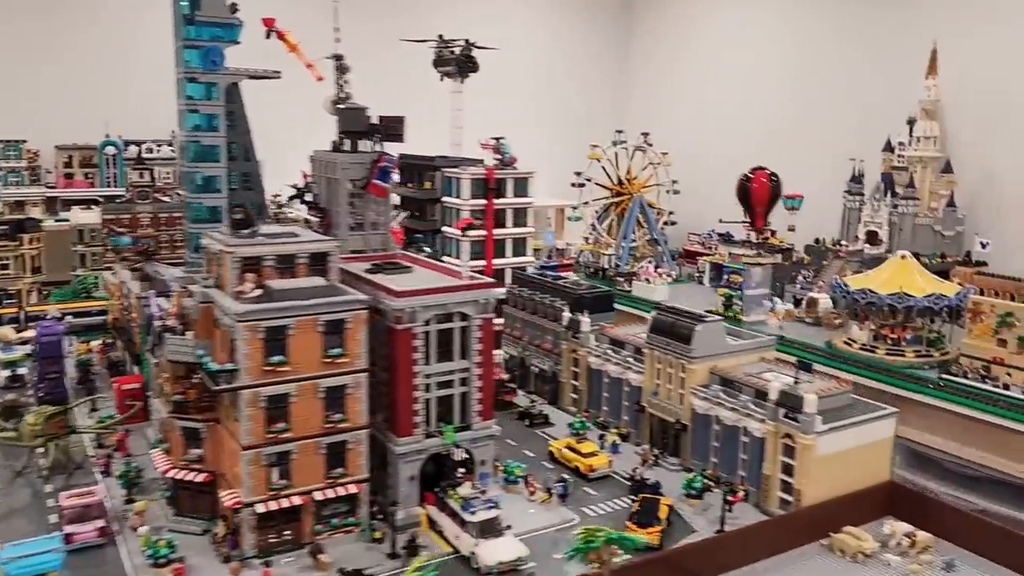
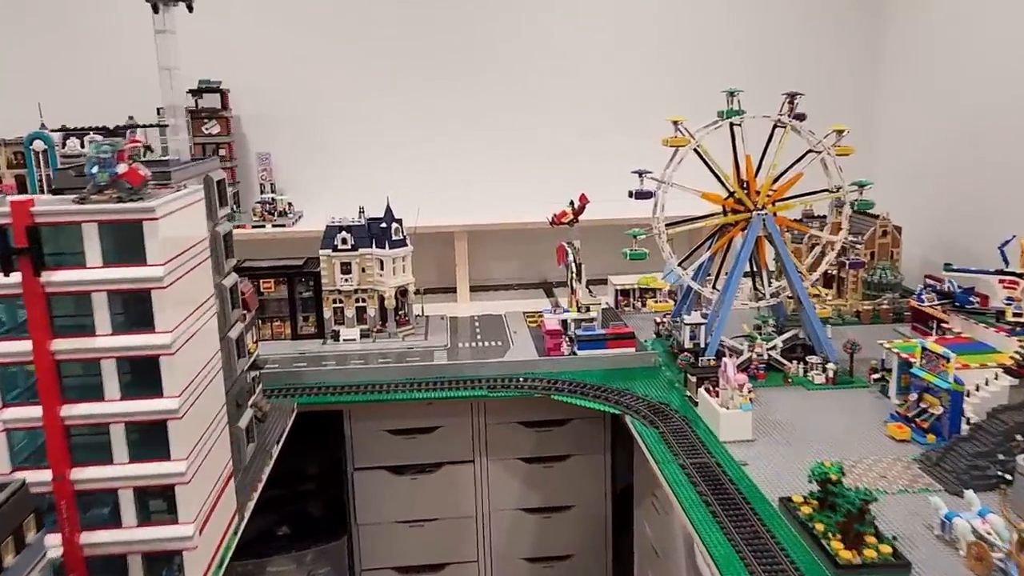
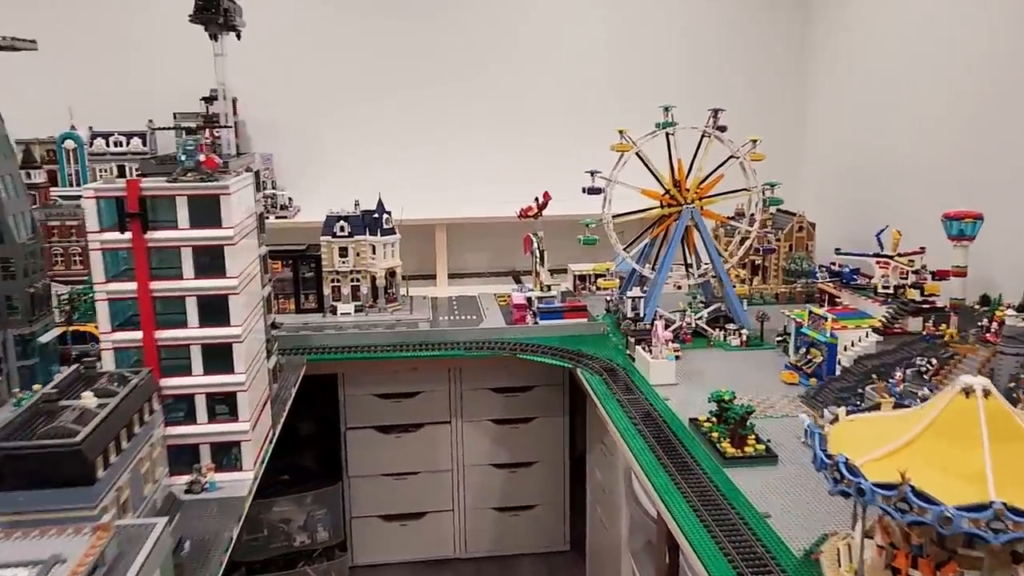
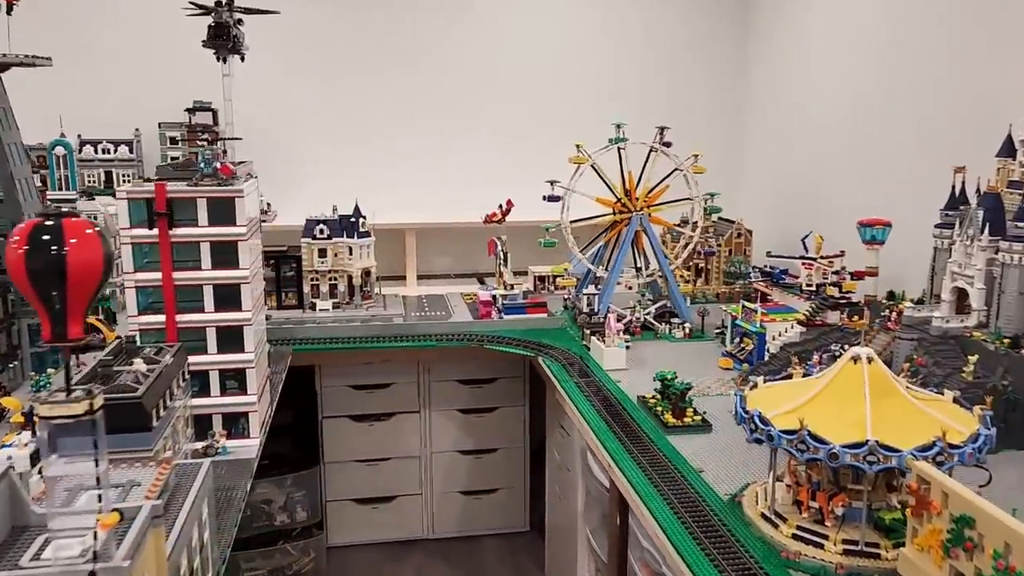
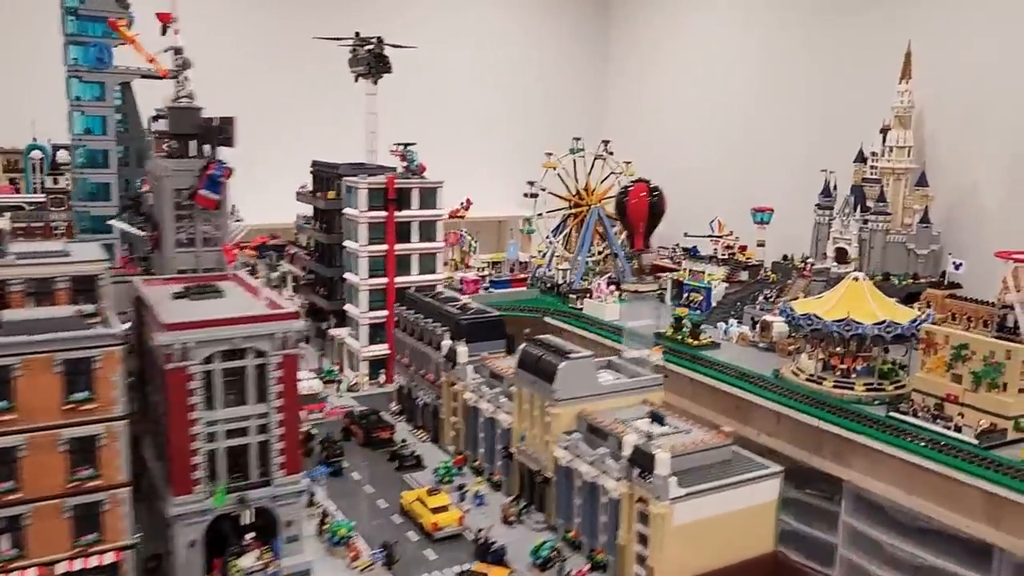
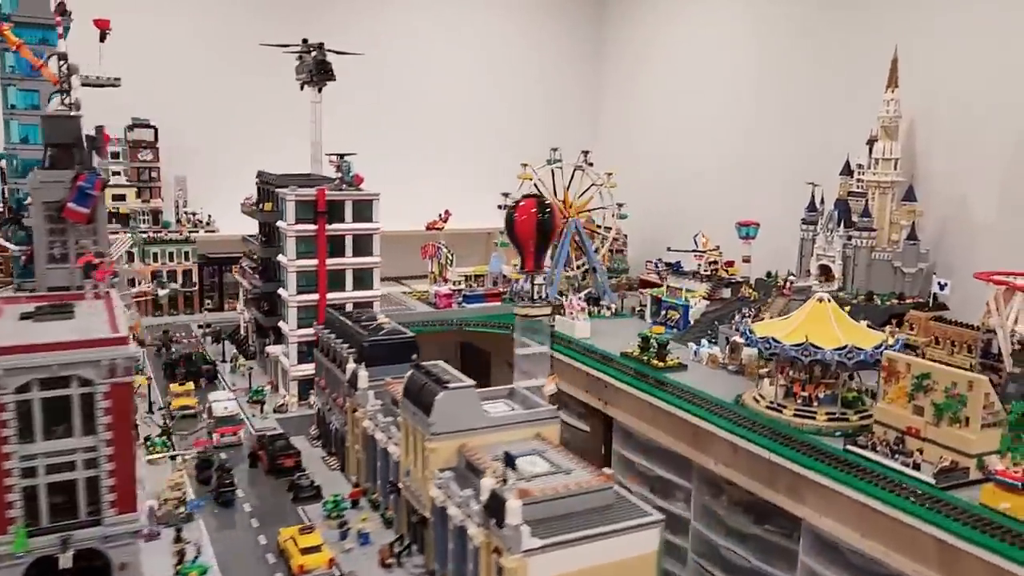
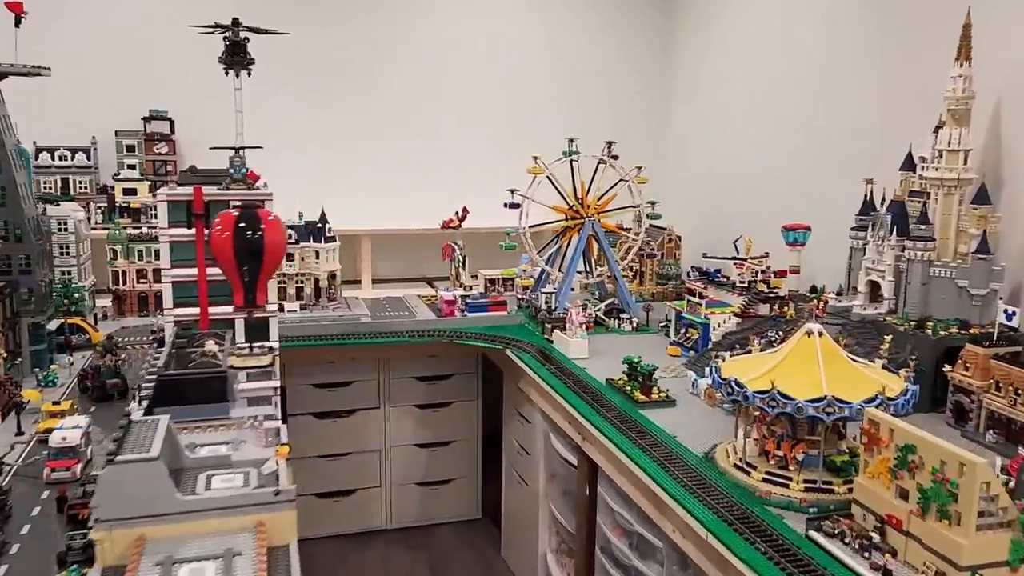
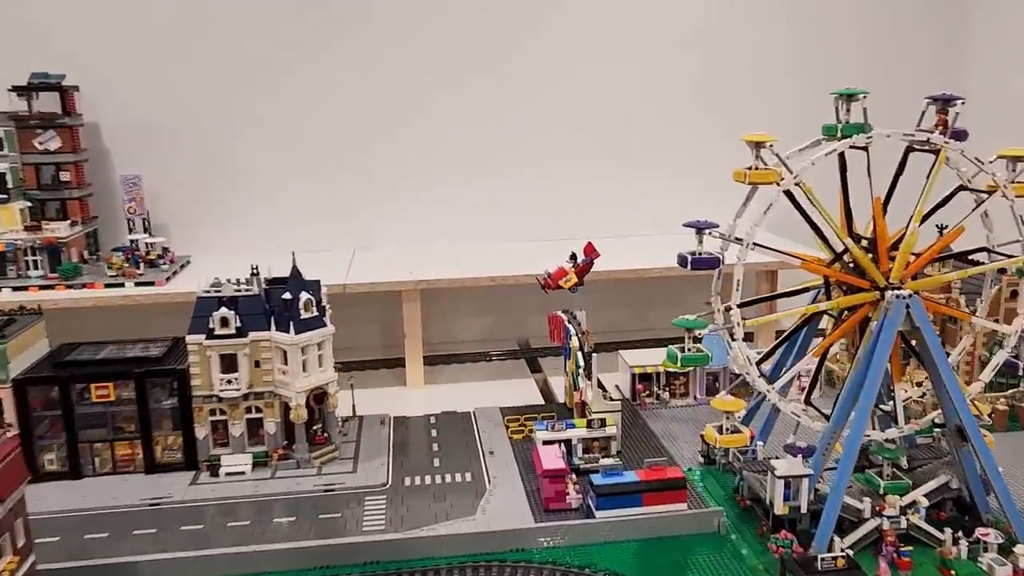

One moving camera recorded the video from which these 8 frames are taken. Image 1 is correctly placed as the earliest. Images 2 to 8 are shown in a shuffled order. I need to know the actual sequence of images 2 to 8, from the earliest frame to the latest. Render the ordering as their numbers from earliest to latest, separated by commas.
5, 6, 7, 4, 3, 2, 8
